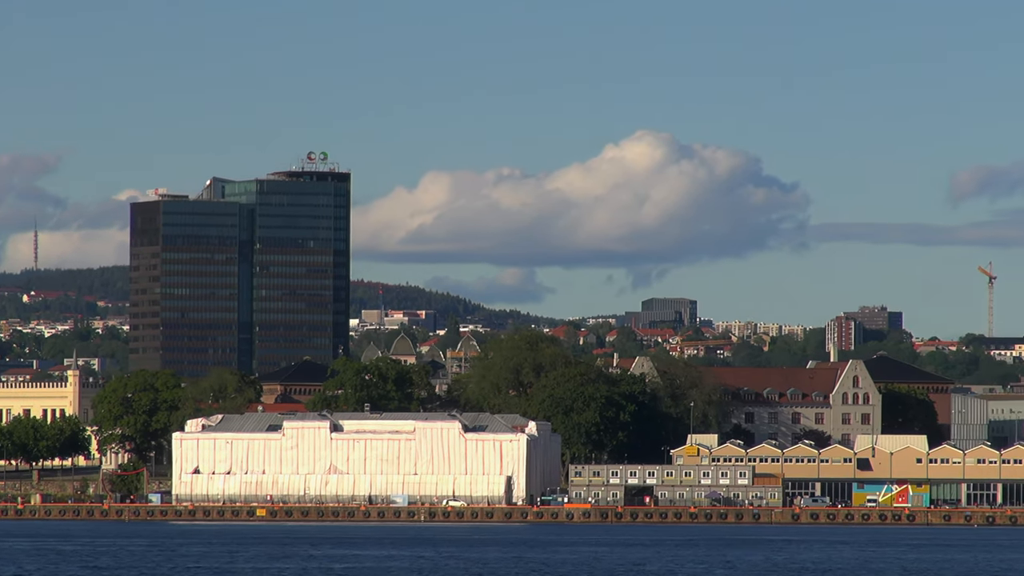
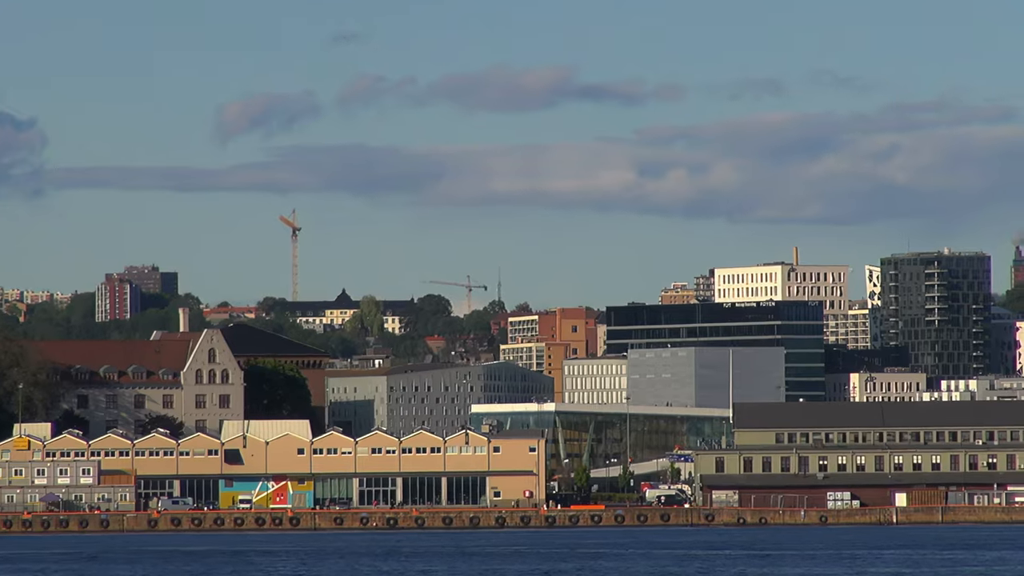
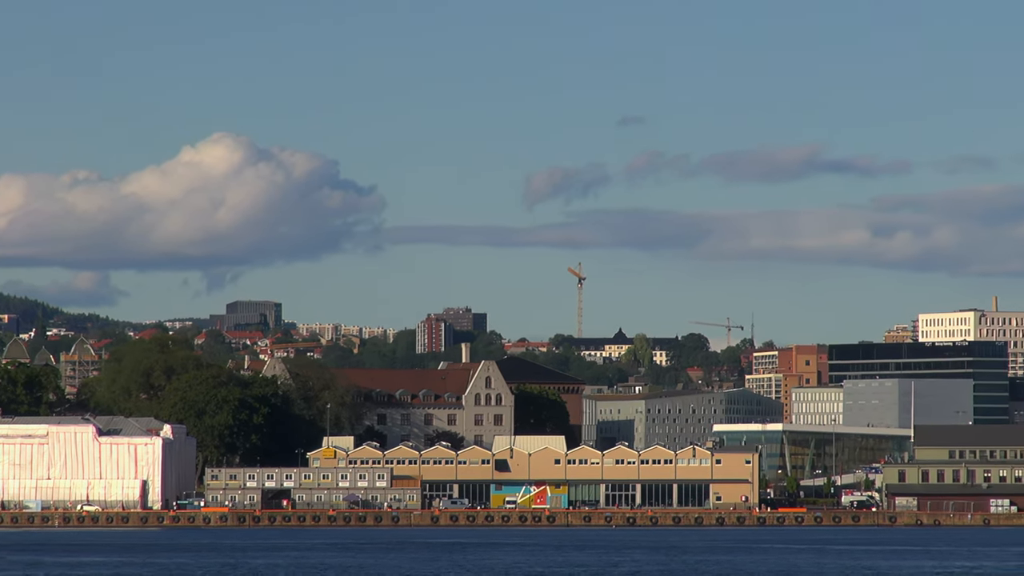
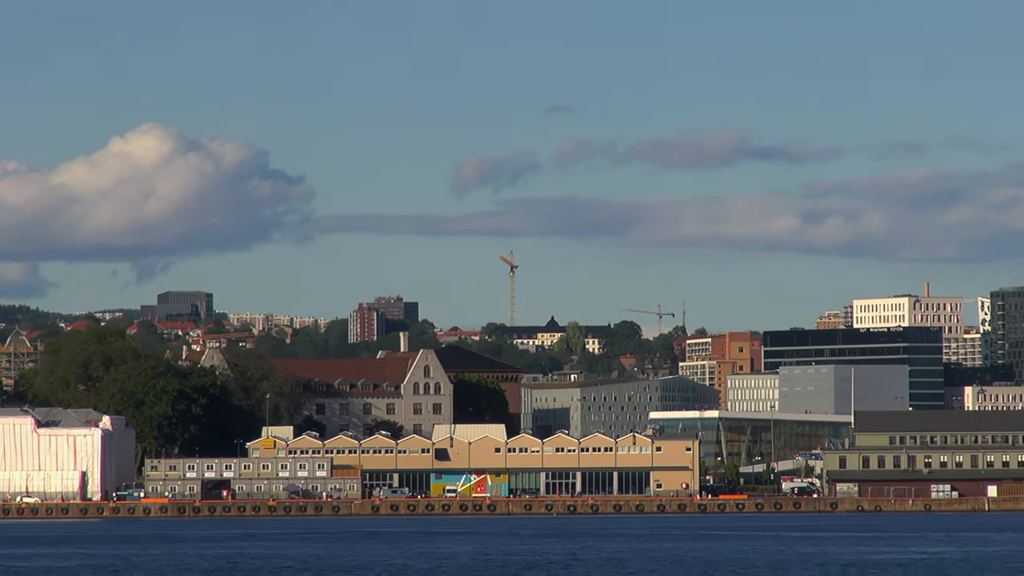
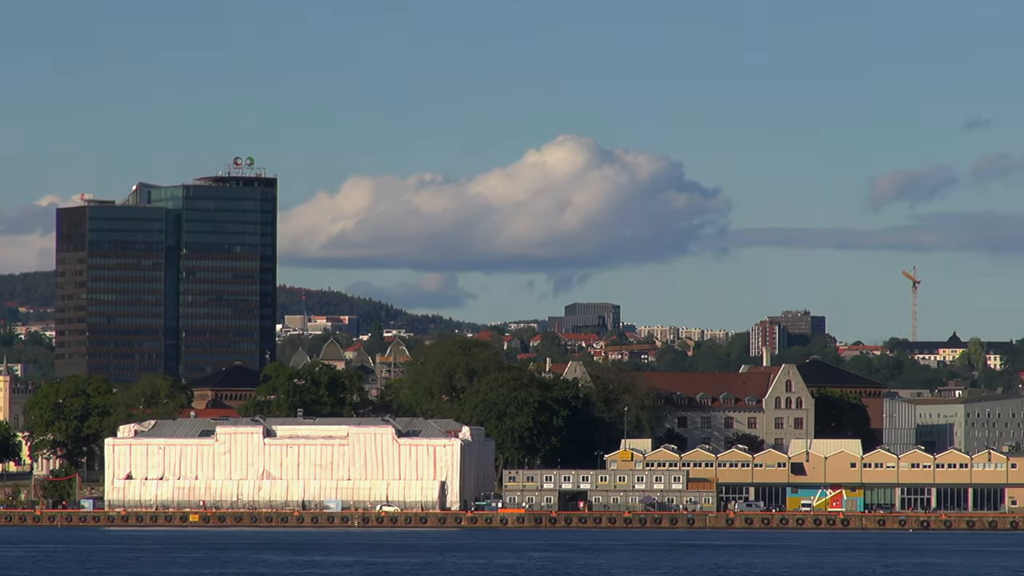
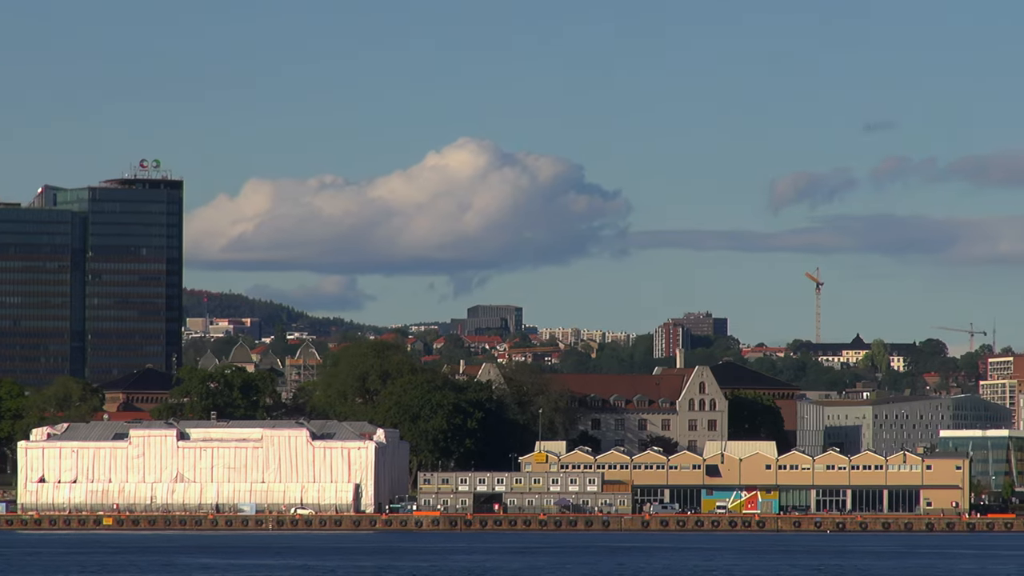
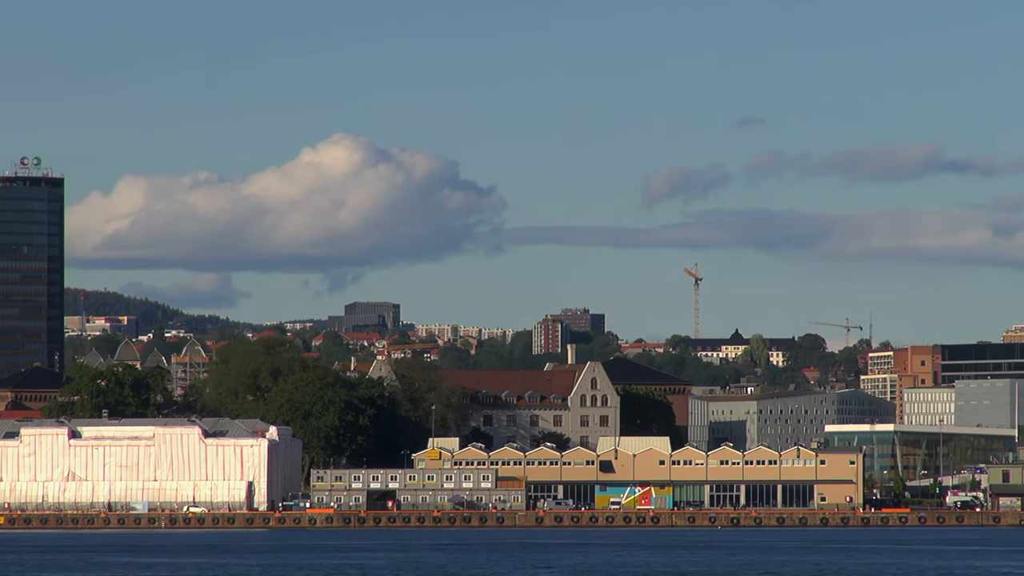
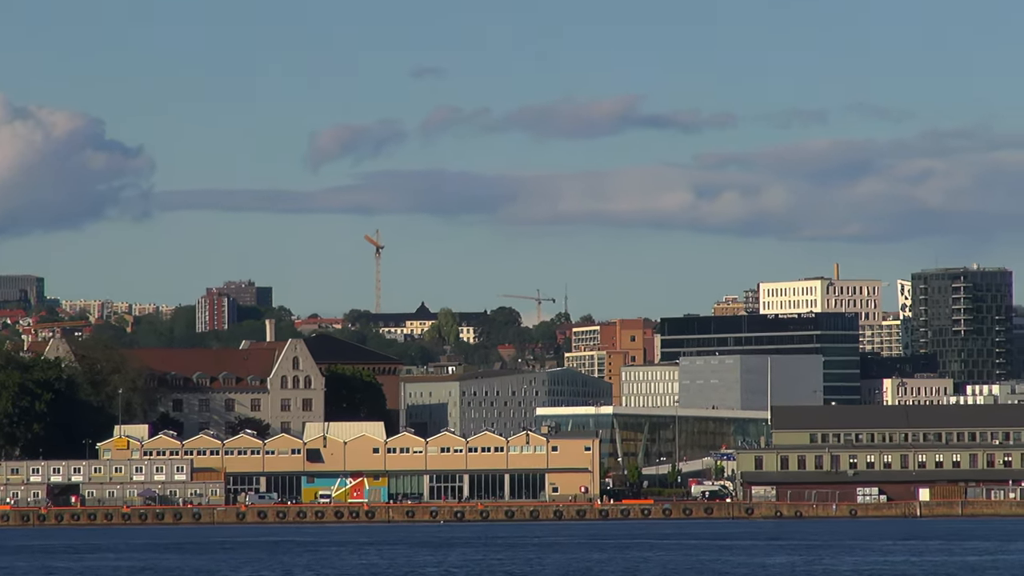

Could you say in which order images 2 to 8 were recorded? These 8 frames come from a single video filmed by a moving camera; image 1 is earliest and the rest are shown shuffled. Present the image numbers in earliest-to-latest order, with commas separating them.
5, 6, 7, 3, 4, 8, 2
